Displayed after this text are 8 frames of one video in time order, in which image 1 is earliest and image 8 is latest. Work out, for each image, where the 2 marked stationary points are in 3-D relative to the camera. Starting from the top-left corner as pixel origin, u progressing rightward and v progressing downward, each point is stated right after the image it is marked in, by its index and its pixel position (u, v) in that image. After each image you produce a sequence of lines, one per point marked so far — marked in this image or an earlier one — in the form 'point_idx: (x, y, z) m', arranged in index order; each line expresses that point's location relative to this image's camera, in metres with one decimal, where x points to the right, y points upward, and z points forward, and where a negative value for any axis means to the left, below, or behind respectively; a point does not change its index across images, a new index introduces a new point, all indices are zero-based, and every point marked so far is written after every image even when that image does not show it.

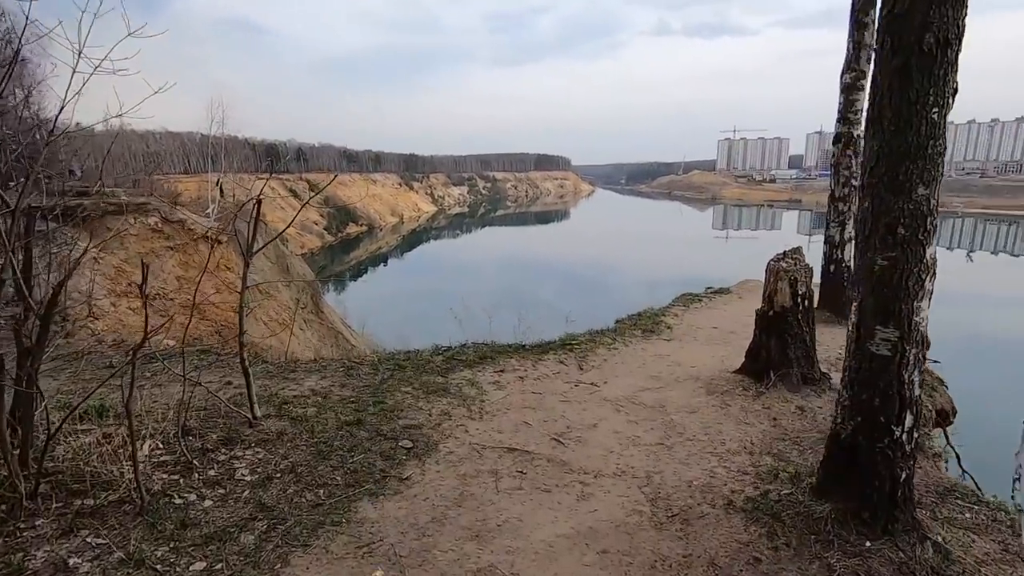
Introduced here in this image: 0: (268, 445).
0: (-1.1, -0.7, +2.6) m
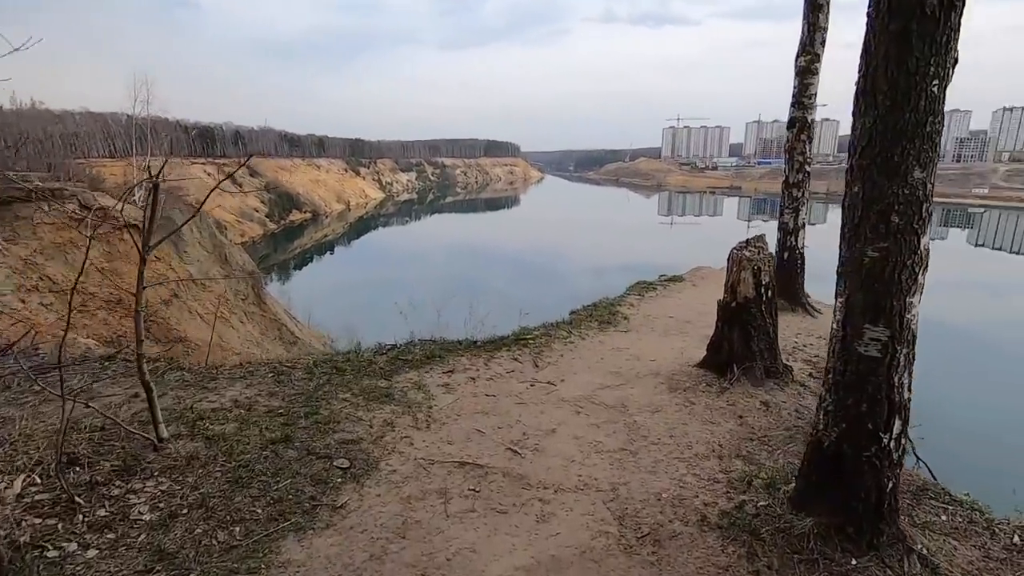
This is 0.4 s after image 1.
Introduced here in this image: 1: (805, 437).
0: (-1.3, -0.7, +2.2) m
1: (+1.5, -0.8, +2.9) m
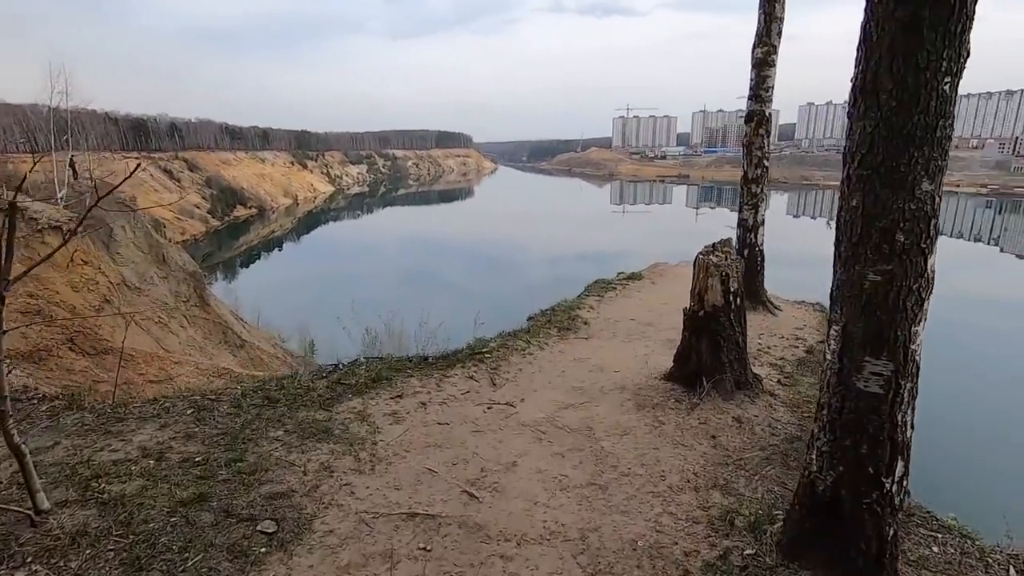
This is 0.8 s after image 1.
0: (-1.5, -0.9, +1.8) m
1: (+1.3, -0.8, +2.7) m
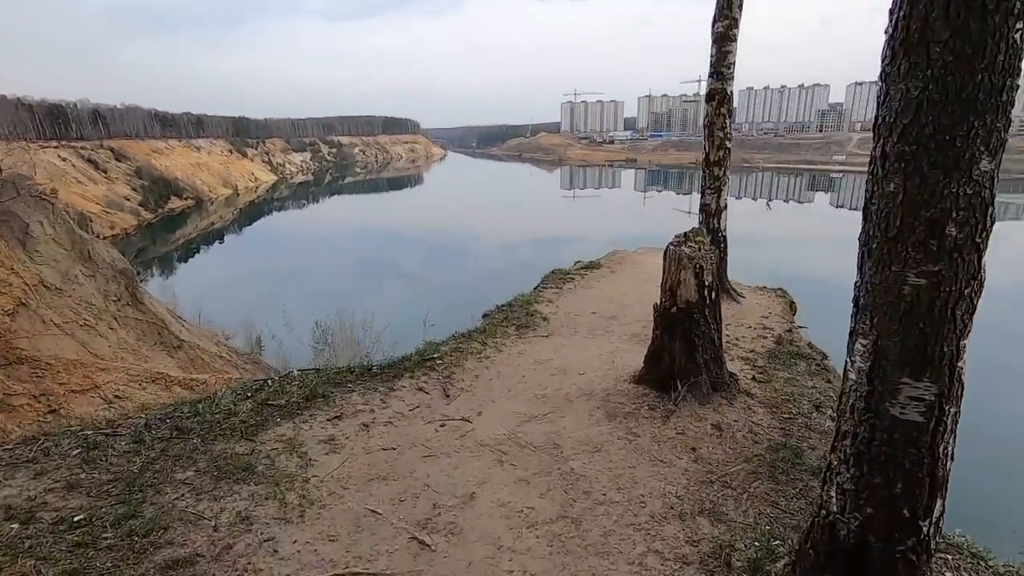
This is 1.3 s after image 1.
0: (-1.6, -0.9, +1.3) m
1: (+1.1, -0.8, +2.4) m
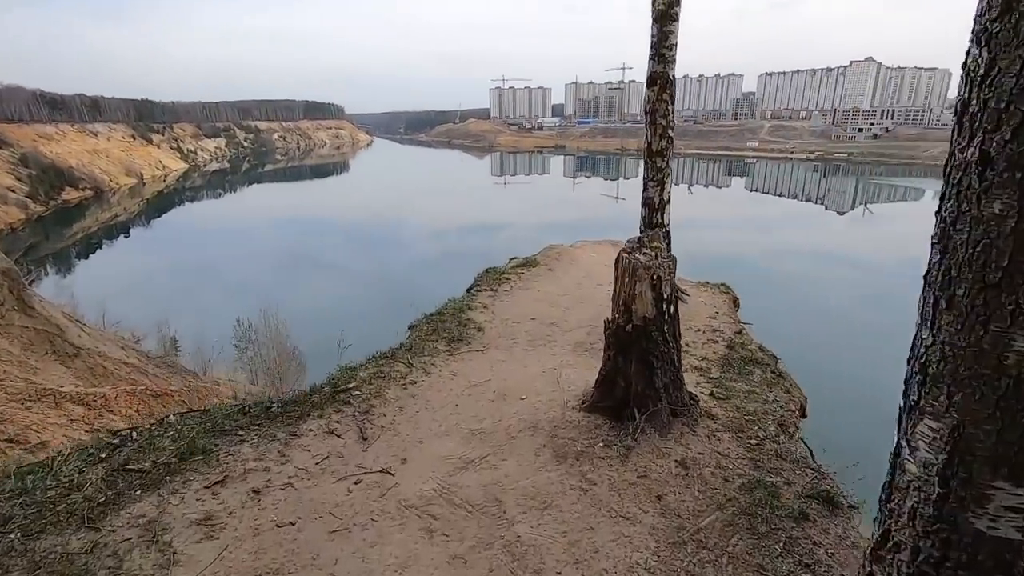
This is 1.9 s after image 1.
0: (-1.7, -1.1, +0.7) m
1: (+0.9, -0.9, +2.1) m
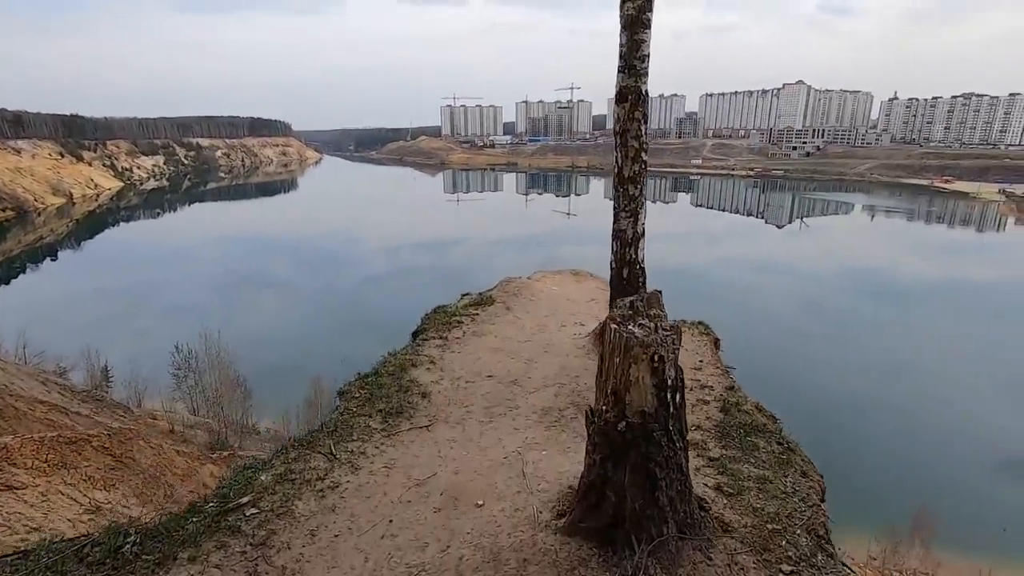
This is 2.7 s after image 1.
0: (-1.6, -1.4, -0.2) m
1: (+0.8, -1.1, +1.4) m
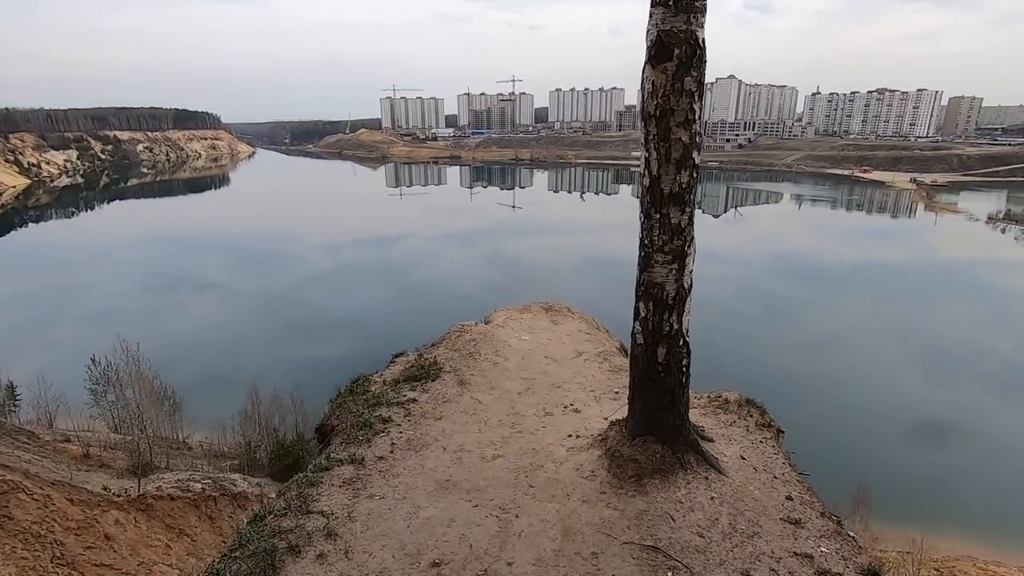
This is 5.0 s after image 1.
0: (-1.4, -1.9, -2.0) m
1: (+0.9, -1.5, -0.2) m
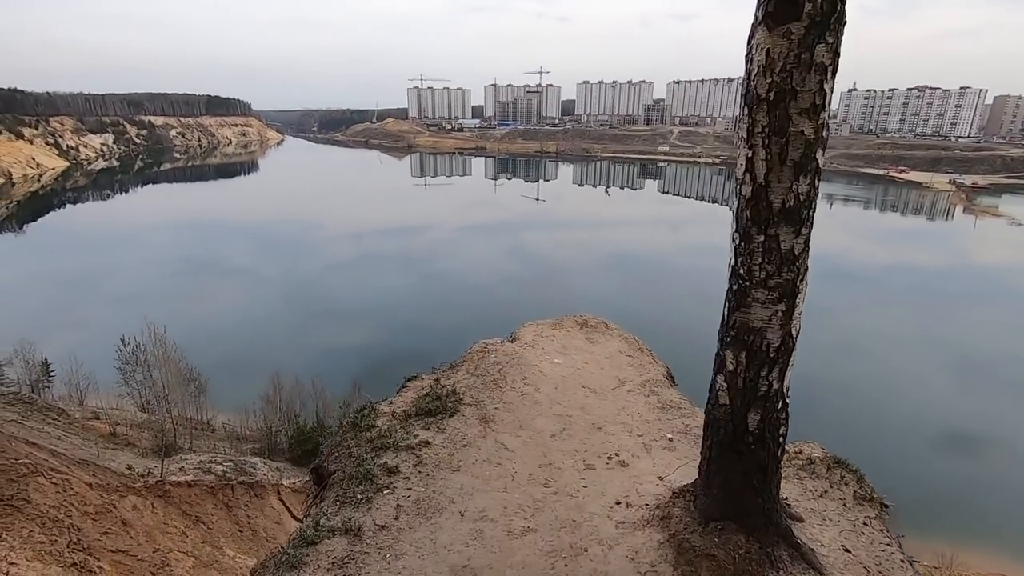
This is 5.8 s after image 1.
0: (-1.5, -2.0, -2.5) m
1: (+0.9, -1.7, -0.8) m
